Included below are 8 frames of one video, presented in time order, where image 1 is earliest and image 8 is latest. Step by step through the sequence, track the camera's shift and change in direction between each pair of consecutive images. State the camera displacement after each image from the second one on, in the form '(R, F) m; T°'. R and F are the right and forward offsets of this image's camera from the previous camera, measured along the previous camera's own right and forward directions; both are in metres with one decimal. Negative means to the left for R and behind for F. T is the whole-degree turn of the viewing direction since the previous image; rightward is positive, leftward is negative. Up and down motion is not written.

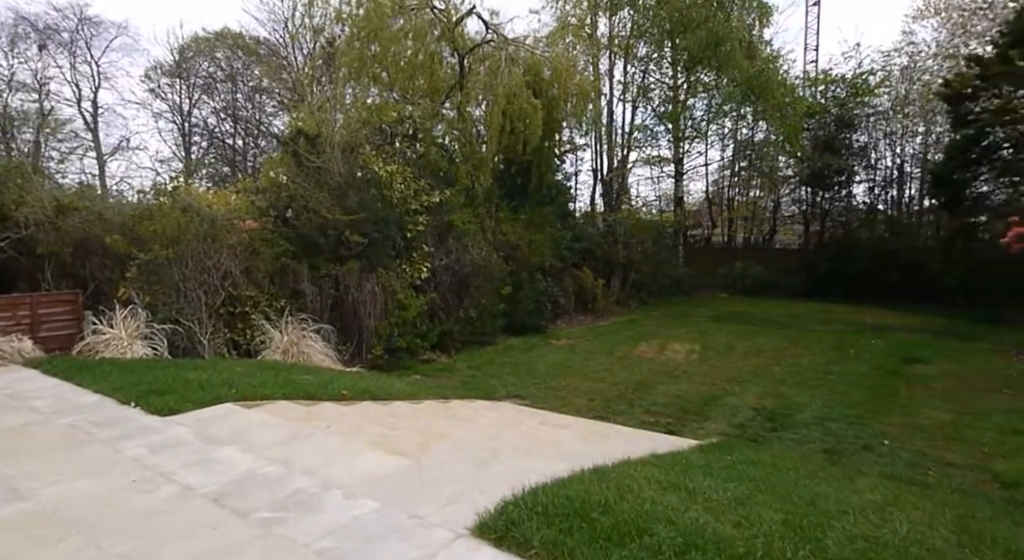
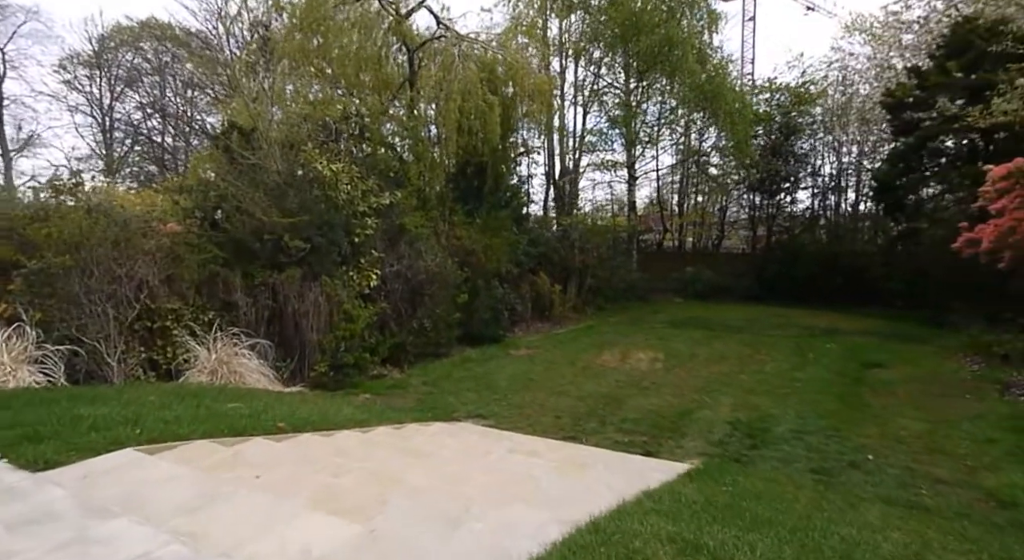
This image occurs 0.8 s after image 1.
(-0.1, +0.5) m; +5°
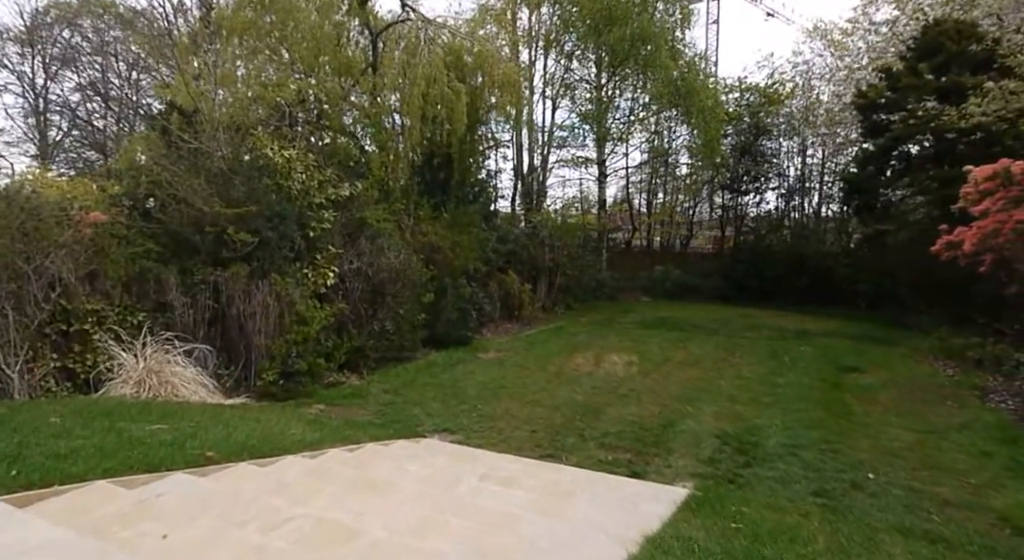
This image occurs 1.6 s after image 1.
(-0.1, +0.5) m; +3°
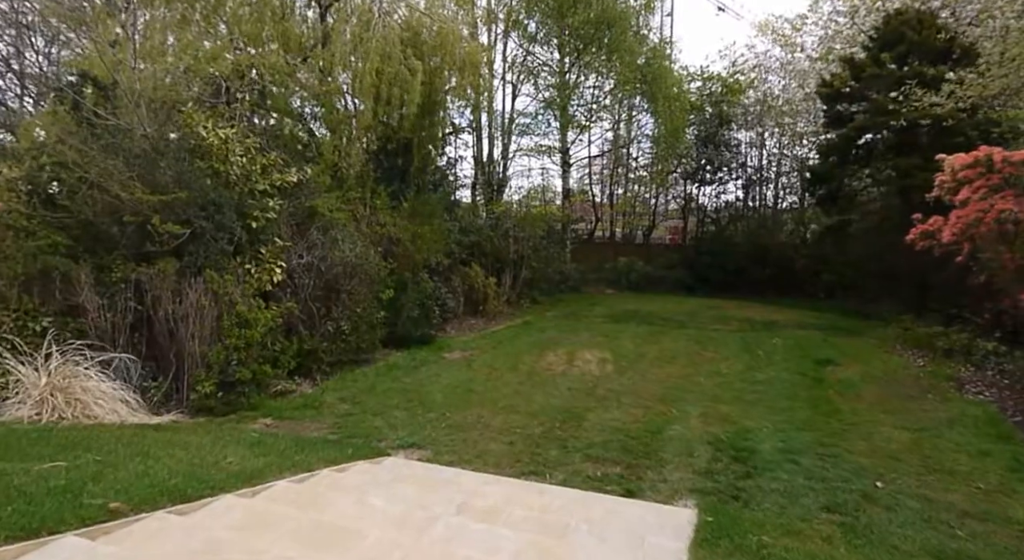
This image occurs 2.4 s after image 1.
(-0.1, +0.6) m; +4°
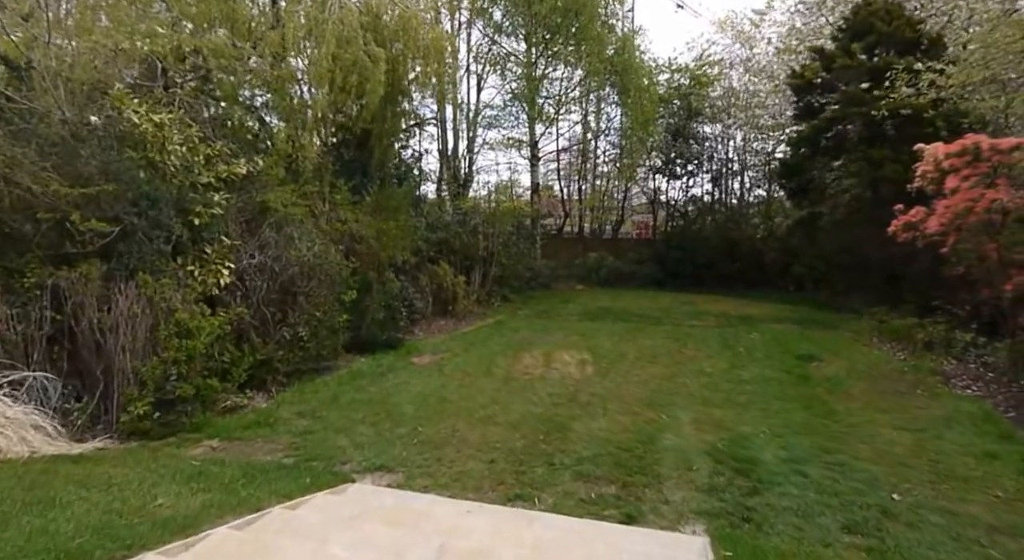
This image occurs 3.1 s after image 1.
(-0.1, +0.5) m; +3°
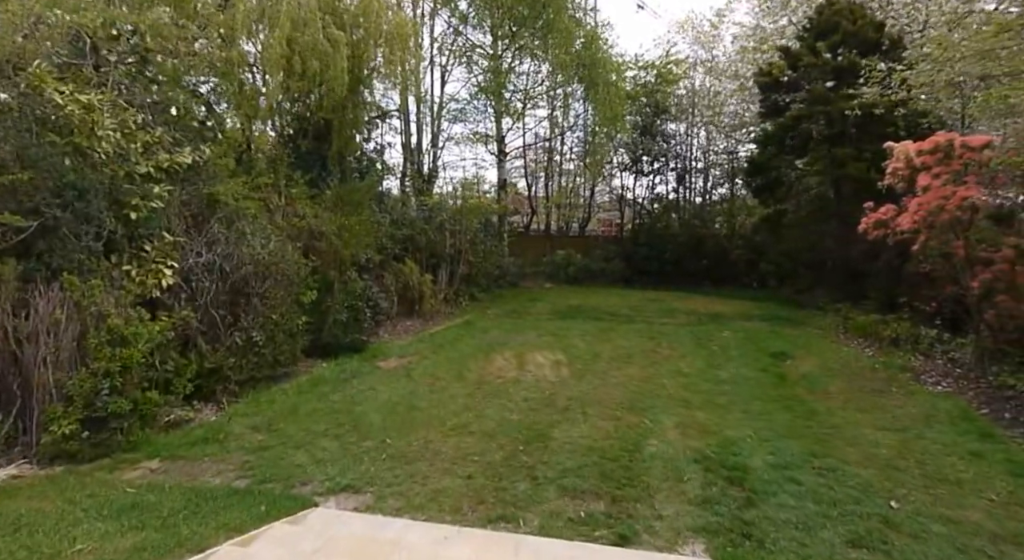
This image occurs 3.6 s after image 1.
(-0.1, +0.3) m; +4°
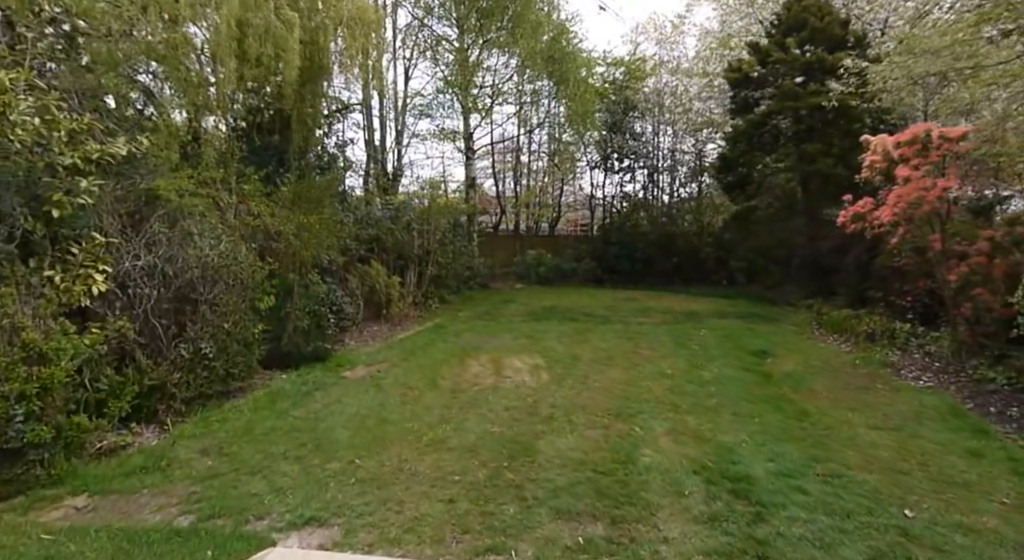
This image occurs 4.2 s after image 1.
(-0.1, +0.4) m; +3°
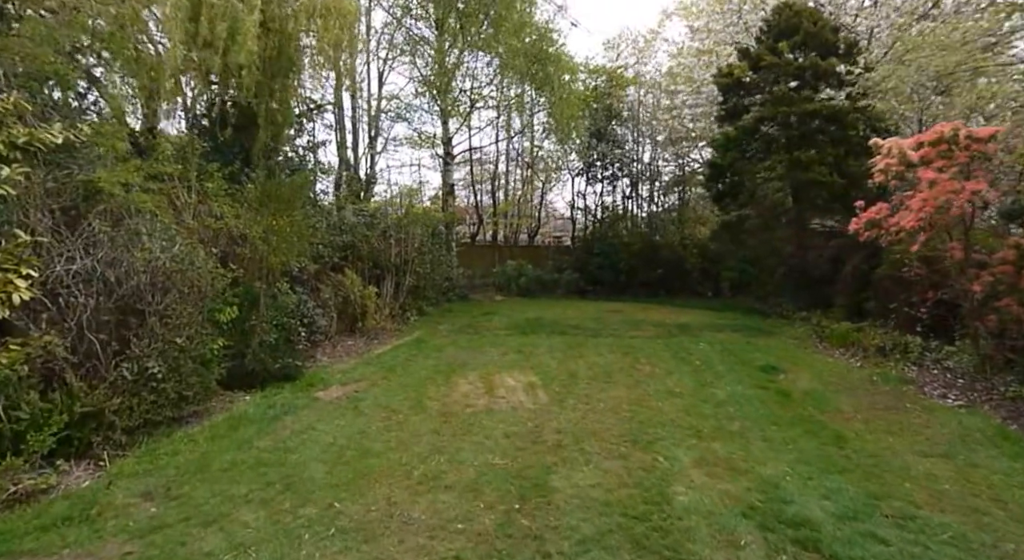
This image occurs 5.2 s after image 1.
(-0.2, +0.6) m; +3°
